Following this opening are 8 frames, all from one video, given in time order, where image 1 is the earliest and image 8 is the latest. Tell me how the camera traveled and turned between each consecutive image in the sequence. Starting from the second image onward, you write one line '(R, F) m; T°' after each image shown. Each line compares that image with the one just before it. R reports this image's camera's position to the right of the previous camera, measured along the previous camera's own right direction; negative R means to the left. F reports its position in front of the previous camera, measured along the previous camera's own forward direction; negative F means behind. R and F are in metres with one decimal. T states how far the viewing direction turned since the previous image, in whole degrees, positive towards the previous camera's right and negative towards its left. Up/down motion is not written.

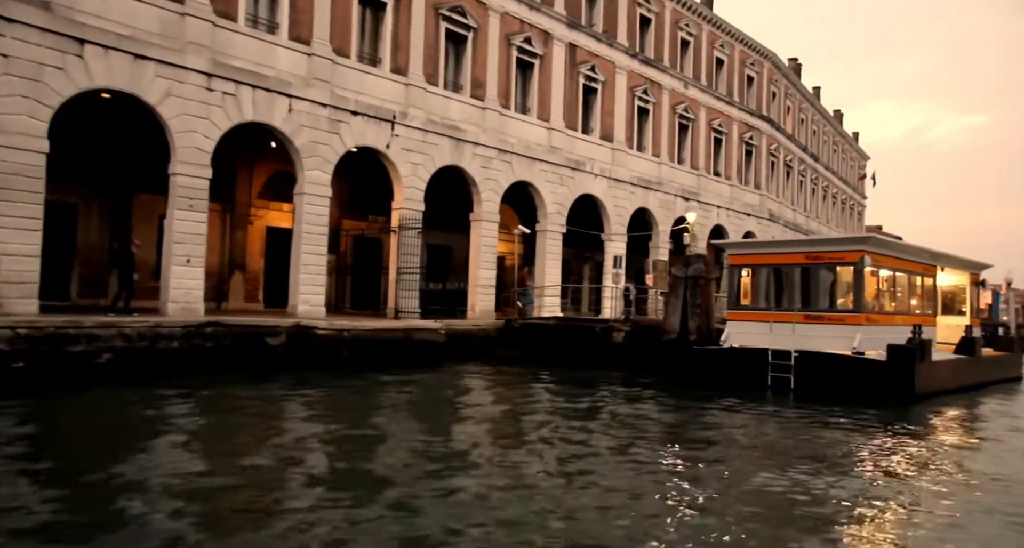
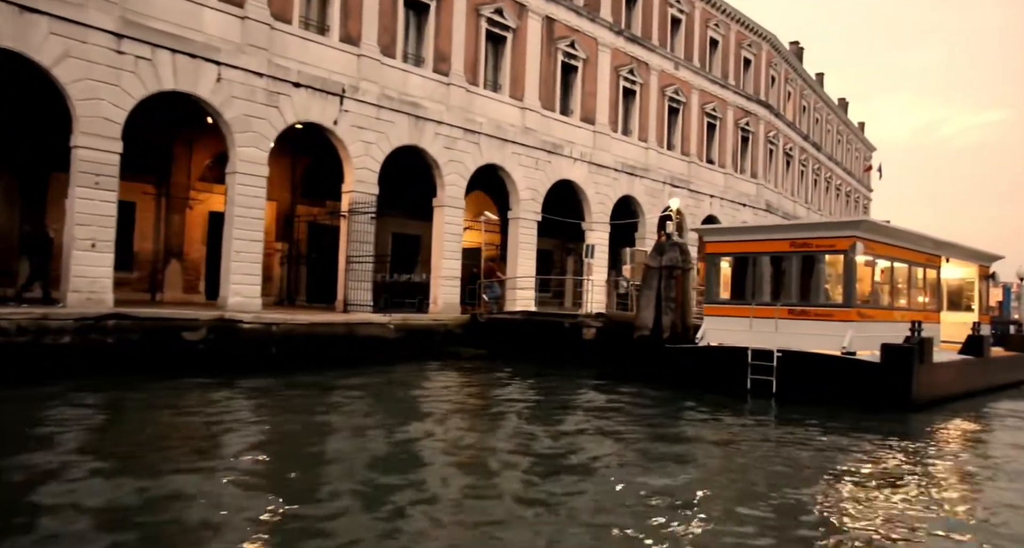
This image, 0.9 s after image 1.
(+1.0, +1.5) m; -1°
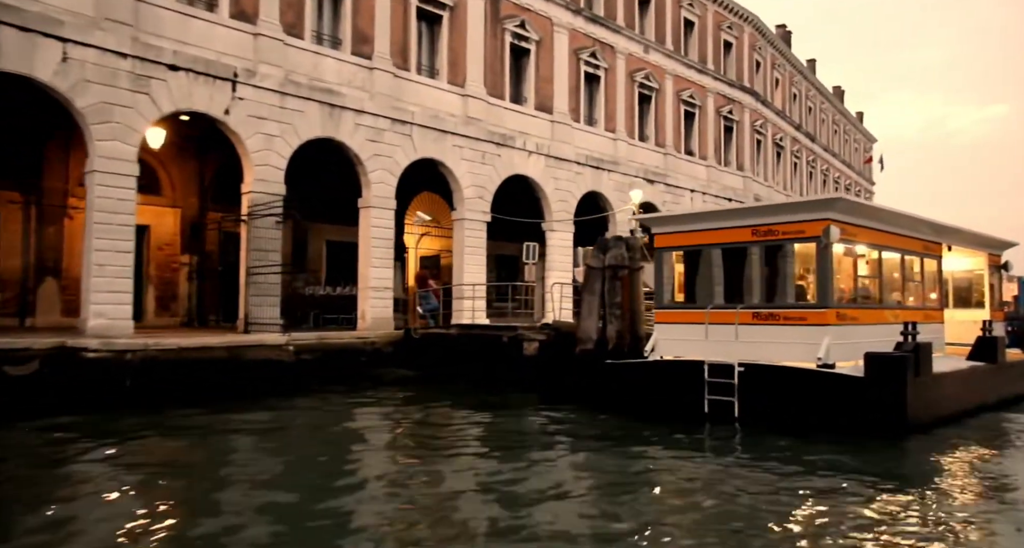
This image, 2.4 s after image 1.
(+1.5, +2.3) m; -1°
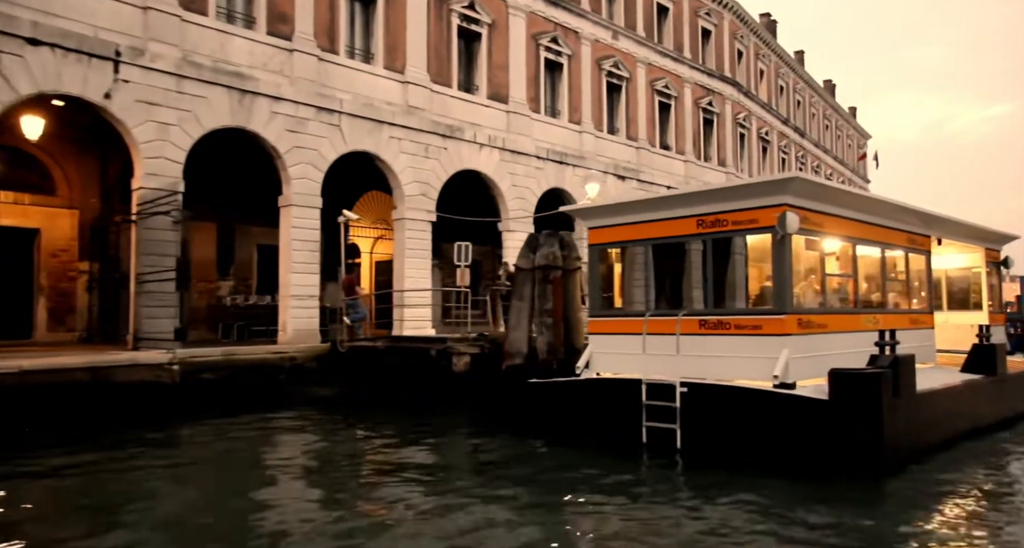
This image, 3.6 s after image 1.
(+1.2, +1.7) m; 0°
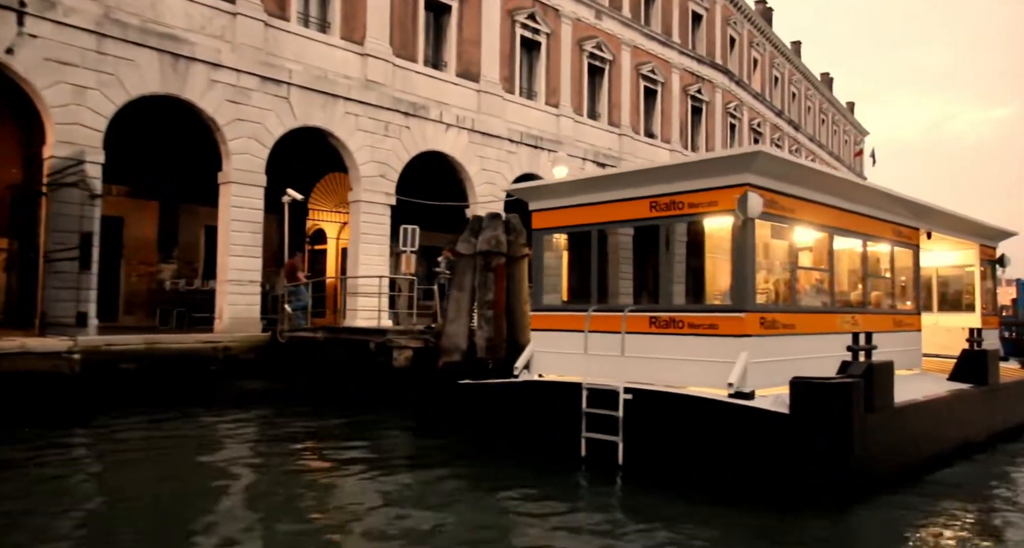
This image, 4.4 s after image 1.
(+0.7, +1.1) m; 0°
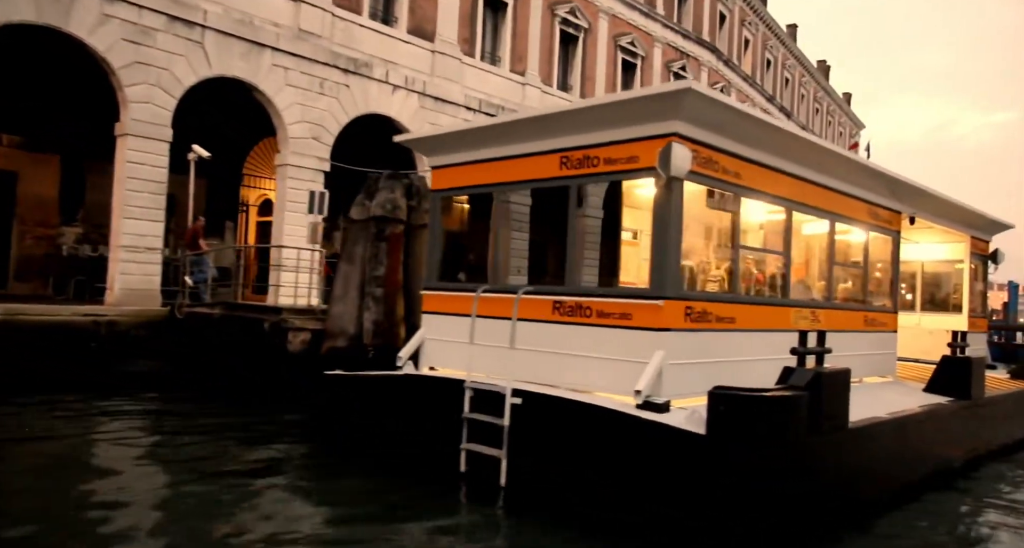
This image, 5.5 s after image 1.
(+1.0, +1.5) m; 0°
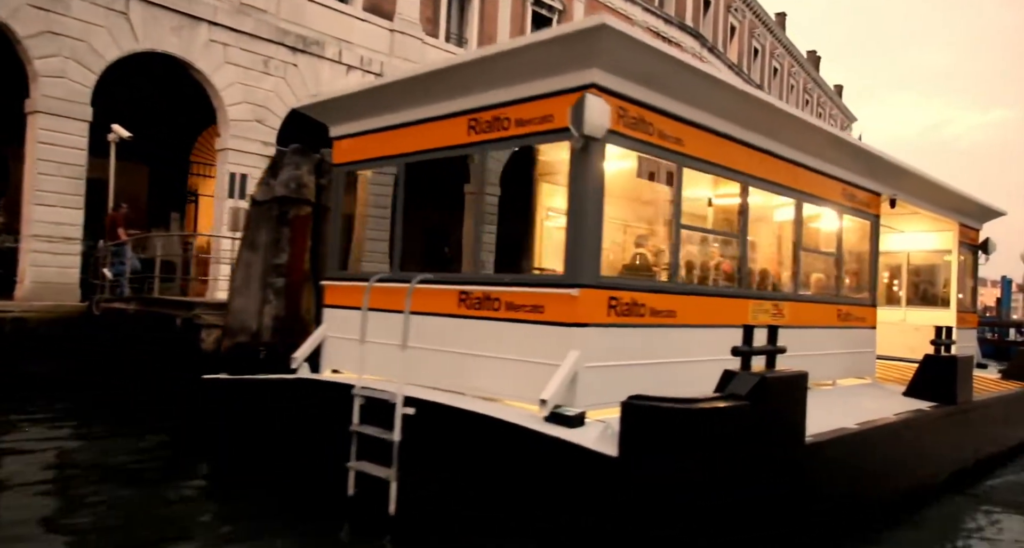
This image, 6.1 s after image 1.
(+0.7, +0.9) m; 0°
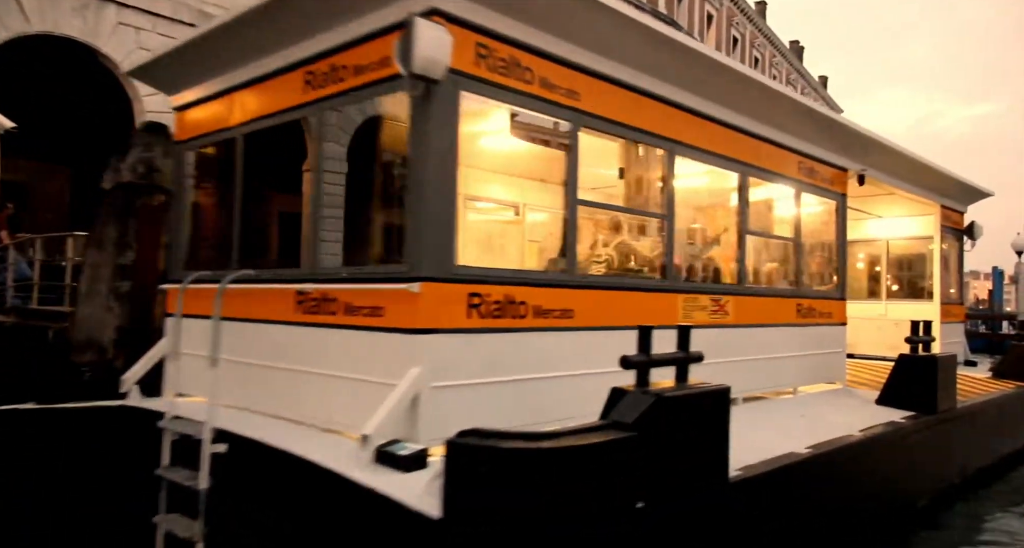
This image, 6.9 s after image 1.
(+0.8, +1.0) m; 0°
